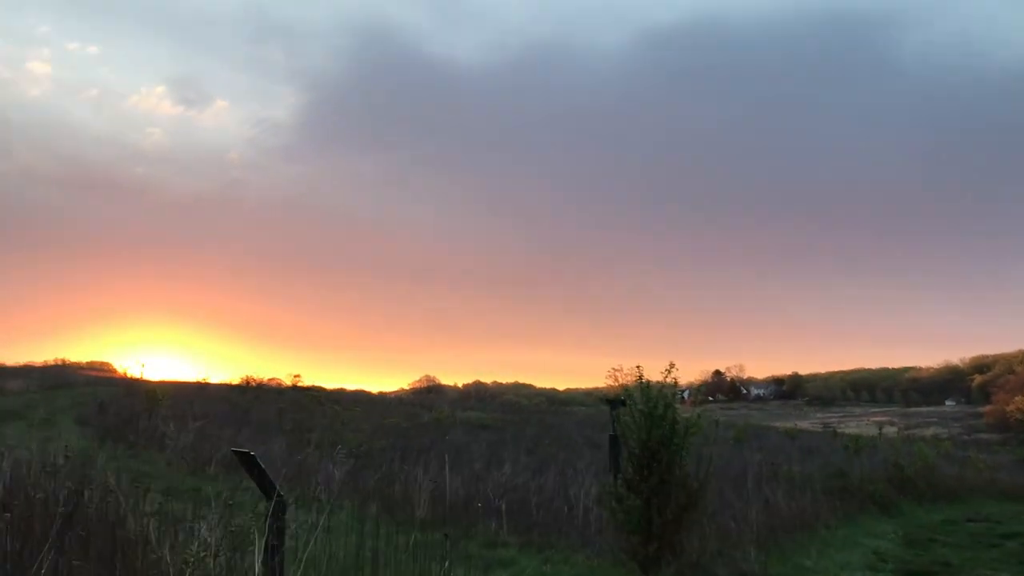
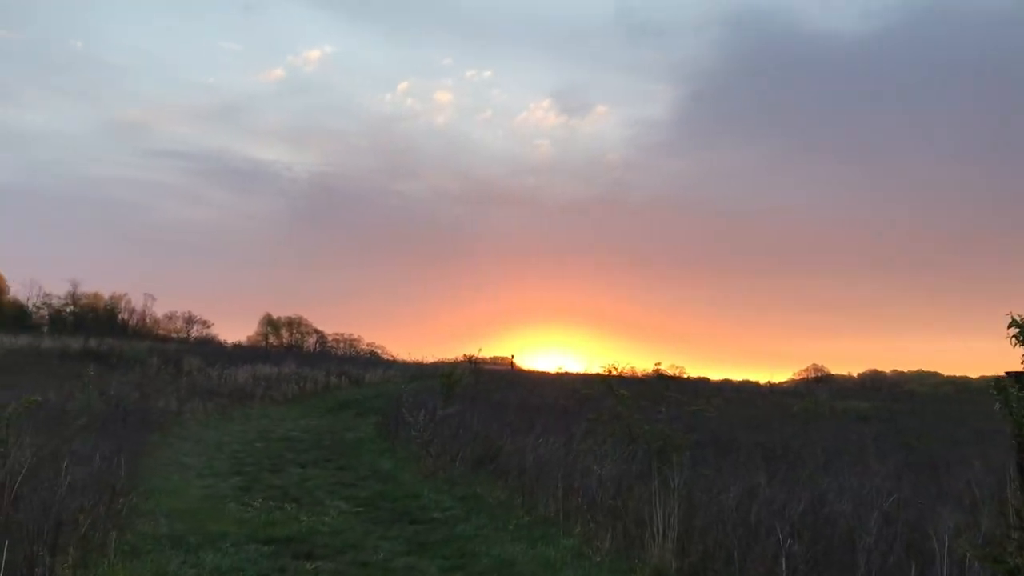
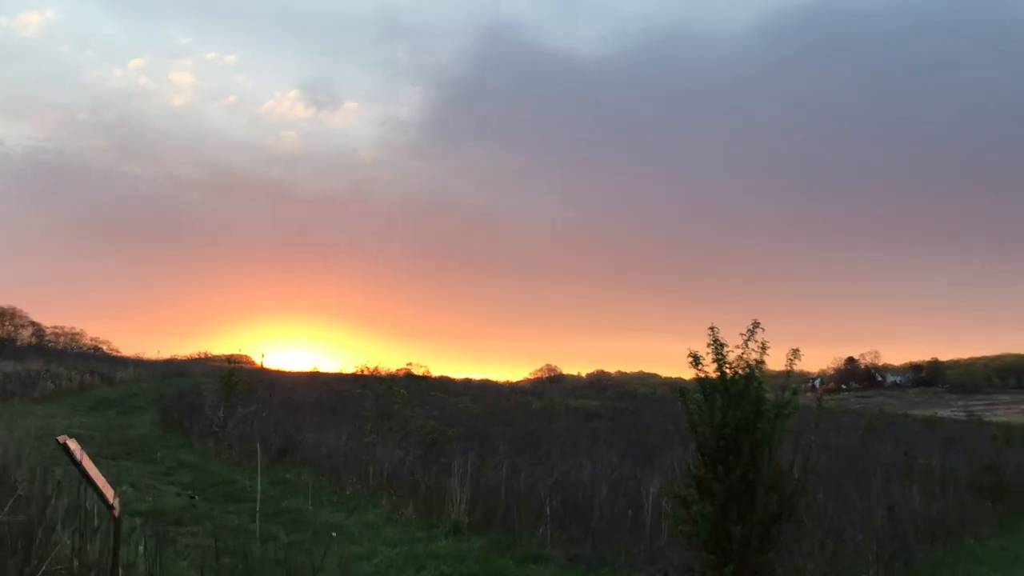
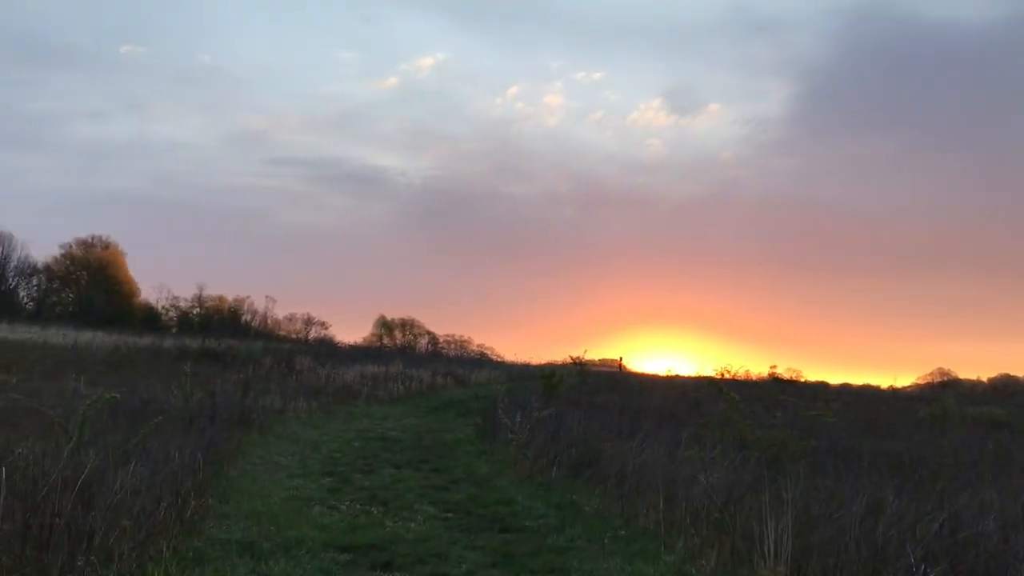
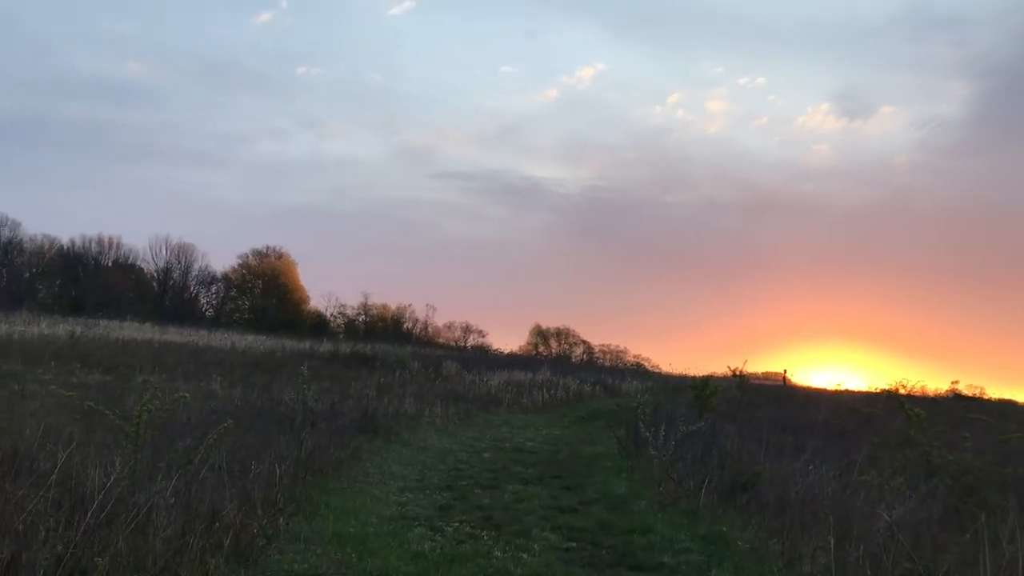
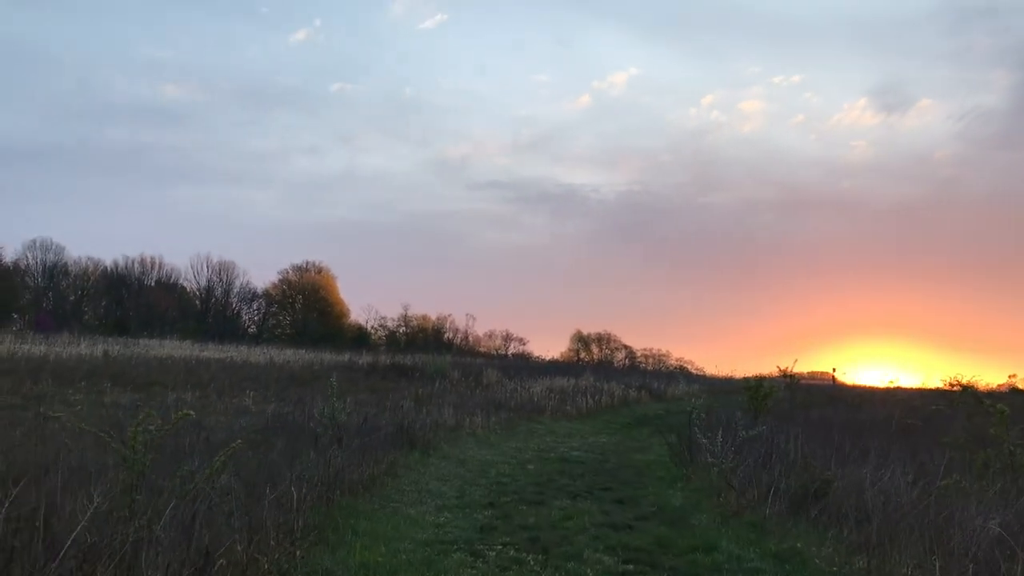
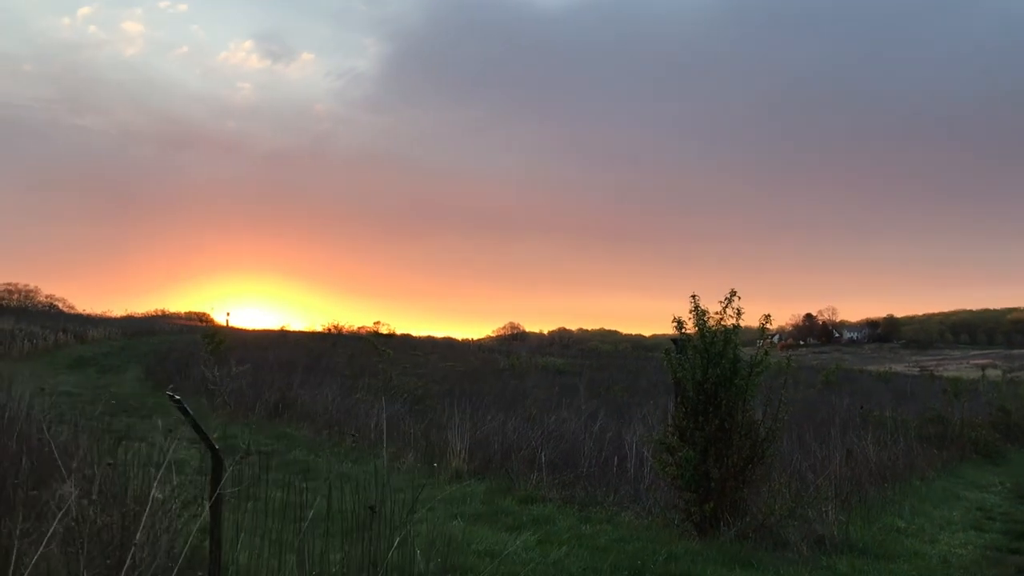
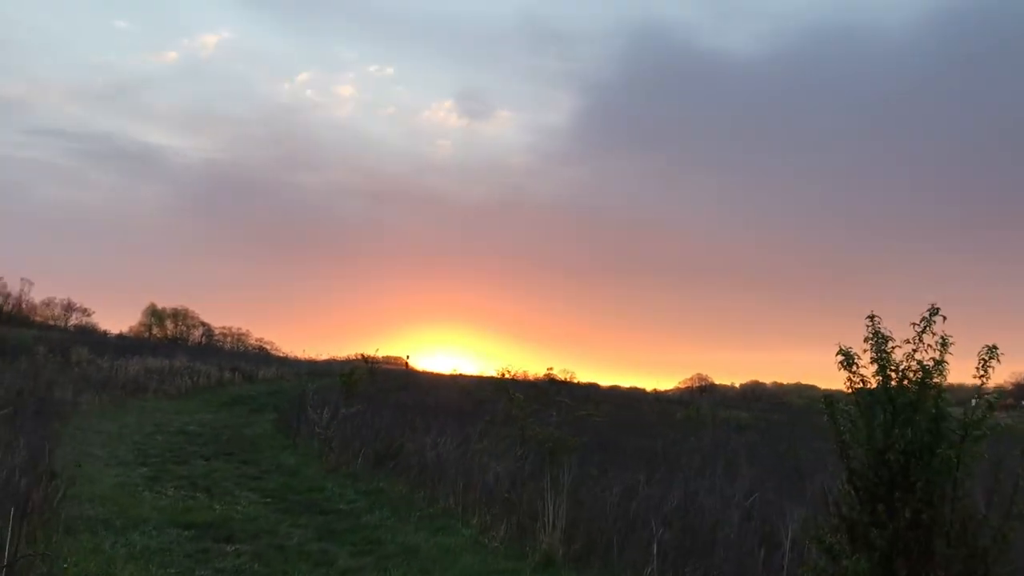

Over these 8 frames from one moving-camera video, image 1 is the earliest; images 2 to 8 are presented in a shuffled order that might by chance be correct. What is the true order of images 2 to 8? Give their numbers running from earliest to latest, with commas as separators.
7, 3, 8, 2, 4, 5, 6
